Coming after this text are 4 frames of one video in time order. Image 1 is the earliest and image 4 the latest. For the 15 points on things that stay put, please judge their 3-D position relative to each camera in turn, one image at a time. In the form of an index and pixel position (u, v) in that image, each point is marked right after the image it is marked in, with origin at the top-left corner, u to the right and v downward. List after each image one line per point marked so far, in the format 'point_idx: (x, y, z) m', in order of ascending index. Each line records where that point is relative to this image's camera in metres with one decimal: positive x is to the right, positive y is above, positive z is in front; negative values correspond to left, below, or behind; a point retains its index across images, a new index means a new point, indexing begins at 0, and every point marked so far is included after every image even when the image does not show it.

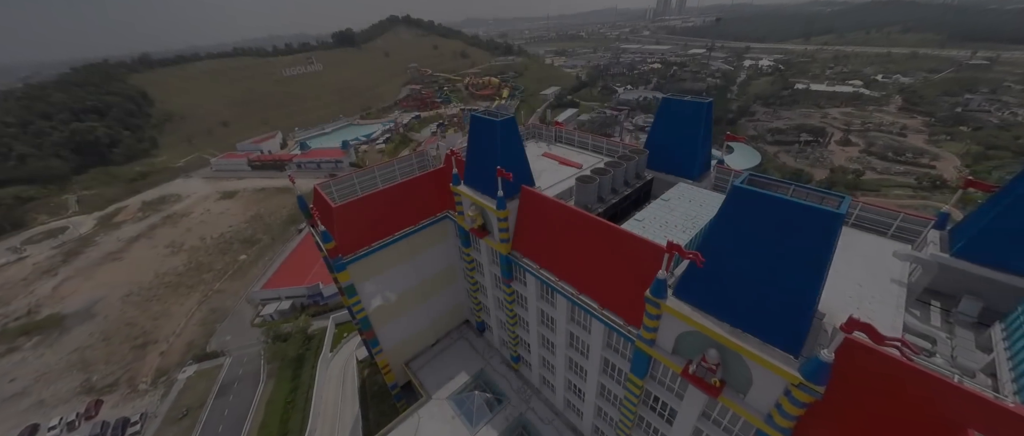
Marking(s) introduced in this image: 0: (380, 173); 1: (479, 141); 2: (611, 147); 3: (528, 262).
0: (-7.7, +2.5, +18.7) m
1: (-1.5, +3.4, +14.2) m
2: (+5.4, +3.9, +17.8) m
3: (+0.7, -2.0, +13.7) m
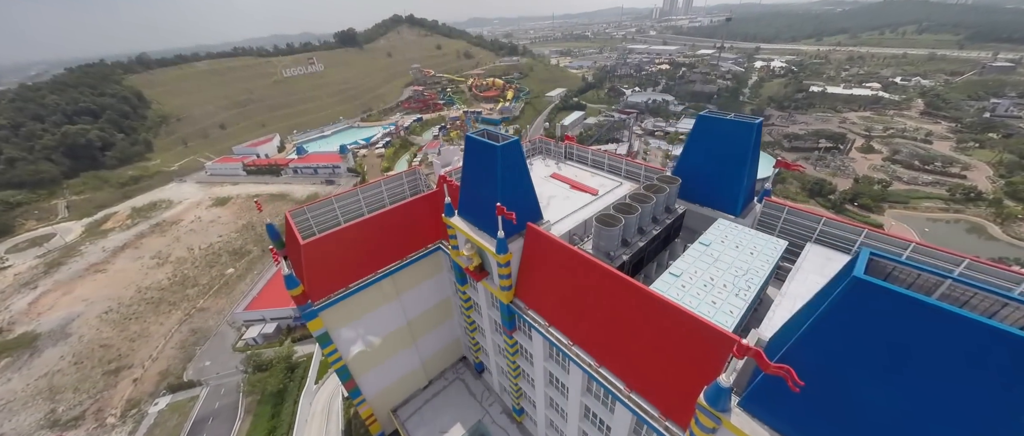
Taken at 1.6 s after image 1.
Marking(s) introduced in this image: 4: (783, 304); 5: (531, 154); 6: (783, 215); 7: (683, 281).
0: (-7.5, +1.0, +16.4) m
1: (-1.4, +1.9, +11.8) m
2: (+5.6, +2.3, +15.4) m
3: (+0.8, -3.5, +11.3) m
4: (+7.3, -2.3, +8.6) m
5: (+1.1, +3.7, +18.5) m
6: (+9.7, +0.1, +11.6) m
7: (+4.8, -1.8, +9.0) m
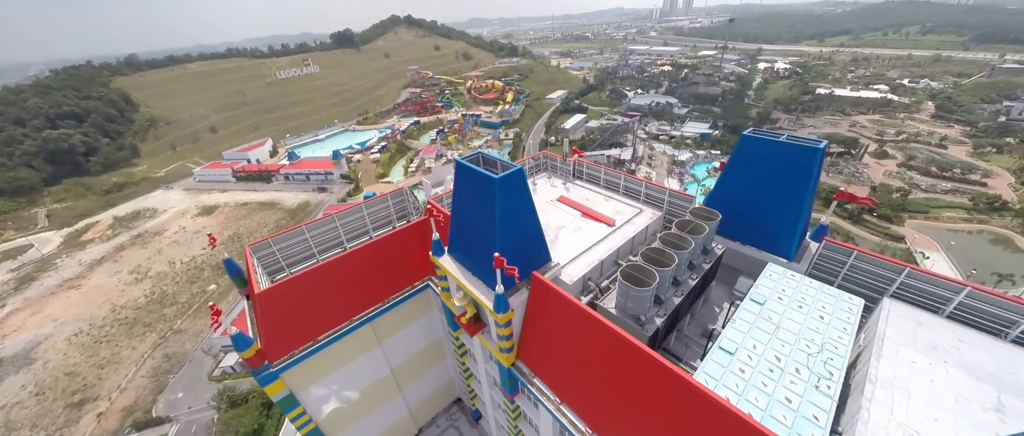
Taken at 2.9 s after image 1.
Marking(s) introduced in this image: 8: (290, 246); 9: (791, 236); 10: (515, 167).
0: (-7.4, -0.3, +14.2) m
1: (-1.3, +0.6, +9.6) m
2: (+5.7, +1.0, +13.2) m
3: (+0.8, -4.8, +9.1) m
4: (+7.3, -3.6, +6.5) m
5: (+1.2, +2.4, +16.3) m
6: (+9.8, -1.2, +9.4) m
7: (+4.9, -3.1, +6.9) m
8: (-9.1, -1.2, +13.2) m
9: (+8.1, -0.5, +9.4) m
10: (+0.1, +1.4, +8.9) m
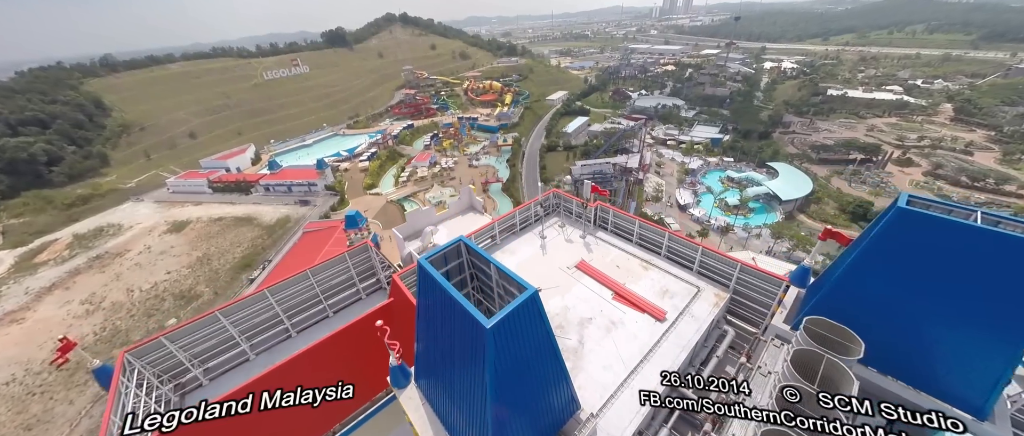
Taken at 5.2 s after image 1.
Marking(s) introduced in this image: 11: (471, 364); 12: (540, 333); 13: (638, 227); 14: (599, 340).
0: (-7.4, -2.6, +10.3) m
1: (-1.3, -1.7, +5.7) m
2: (+5.7, -1.3, +9.4) m
3: (+0.9, -7.1, +5.3) m
4: (+7.4, -5.9, +2.6) m
5: (+1.2, +0.1, +12.5) m
6: (+9.9, -3.5, +5.6) m
7: (+4.9, -5.4, +3.0) m
8: (-9.0, -3.5, +9.4) m
9: (+8.2, -2.8, +5.6) m
10: (+0.2, -0.9, +5.1) m
11: (-0.8, -2.4, +5.4) m
12: (+0.5, -1.9, +5.5) m
13: (+4.2, -0.3, +10.8) m
14: (+2.1, -3.0, +7.8) m
